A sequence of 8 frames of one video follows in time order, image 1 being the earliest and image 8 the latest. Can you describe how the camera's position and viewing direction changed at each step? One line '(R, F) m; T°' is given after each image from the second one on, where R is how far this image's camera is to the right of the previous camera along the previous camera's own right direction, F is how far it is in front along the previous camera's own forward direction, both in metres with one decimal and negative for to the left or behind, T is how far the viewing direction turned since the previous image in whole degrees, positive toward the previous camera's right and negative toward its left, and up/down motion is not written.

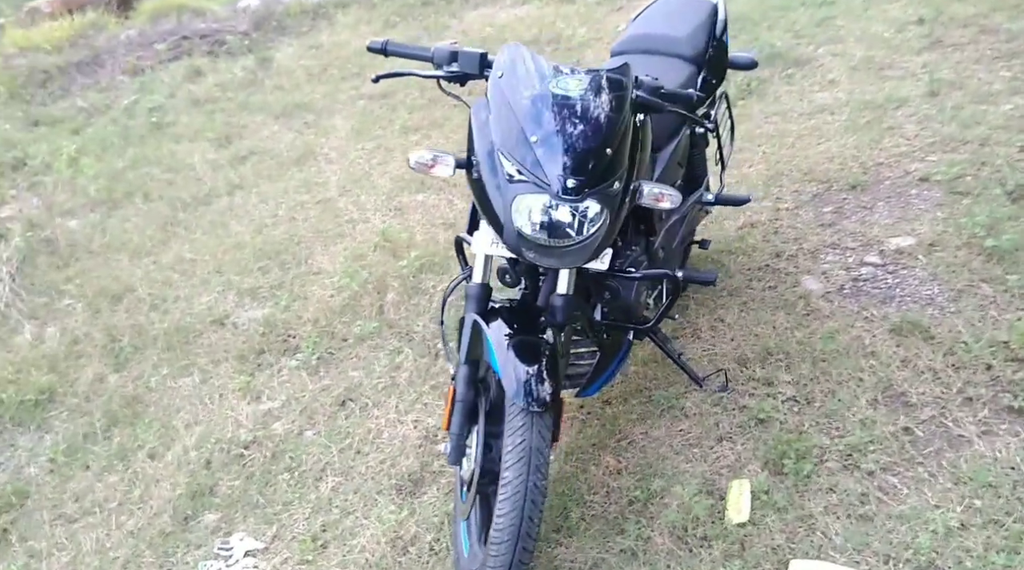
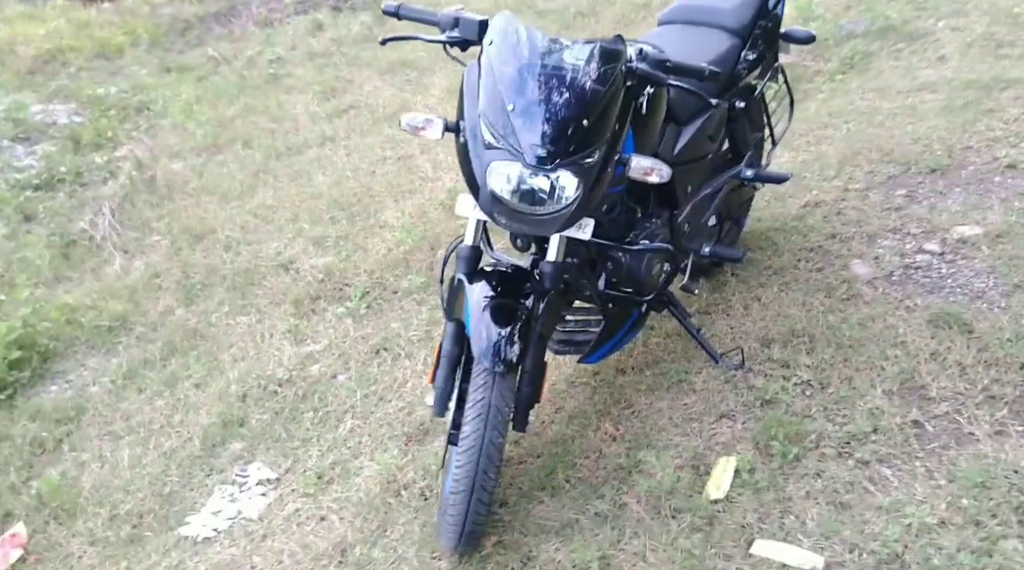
(+0.5, -0.1) m; -9°
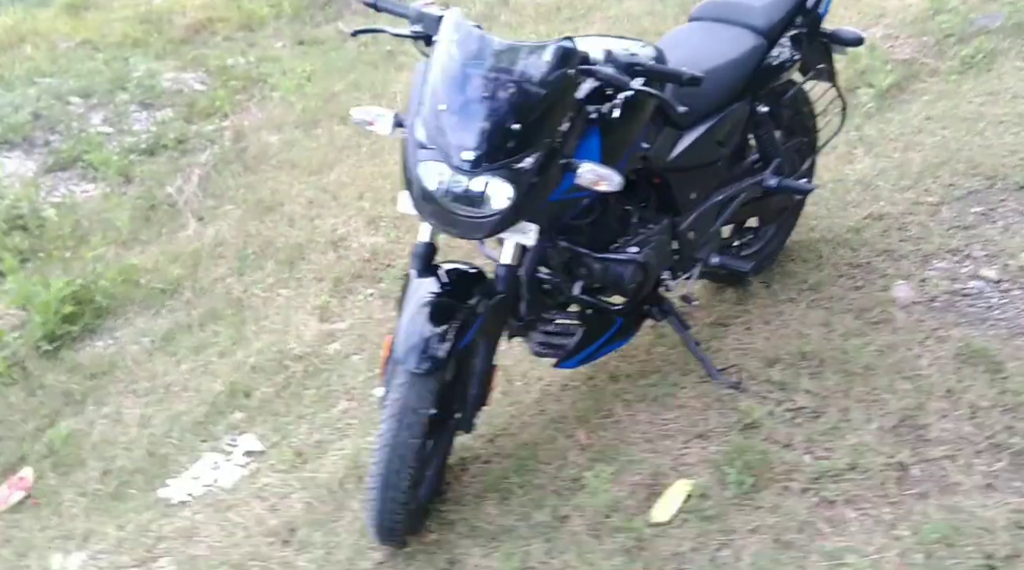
(+0.7, +0.1) m; -11°
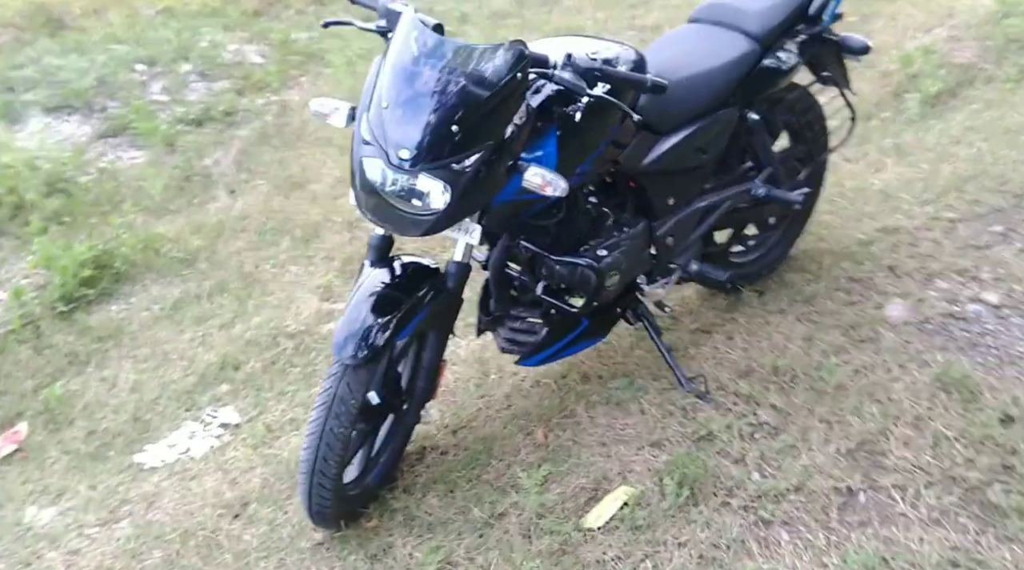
(+0.5, 0.0) m; -6°
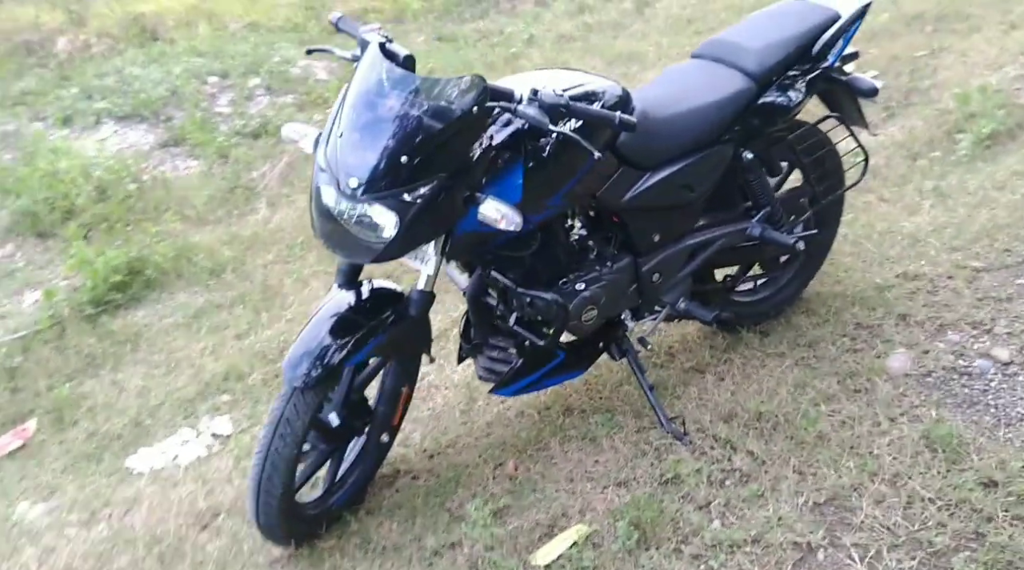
(+0.4, 0.0) m; -6°
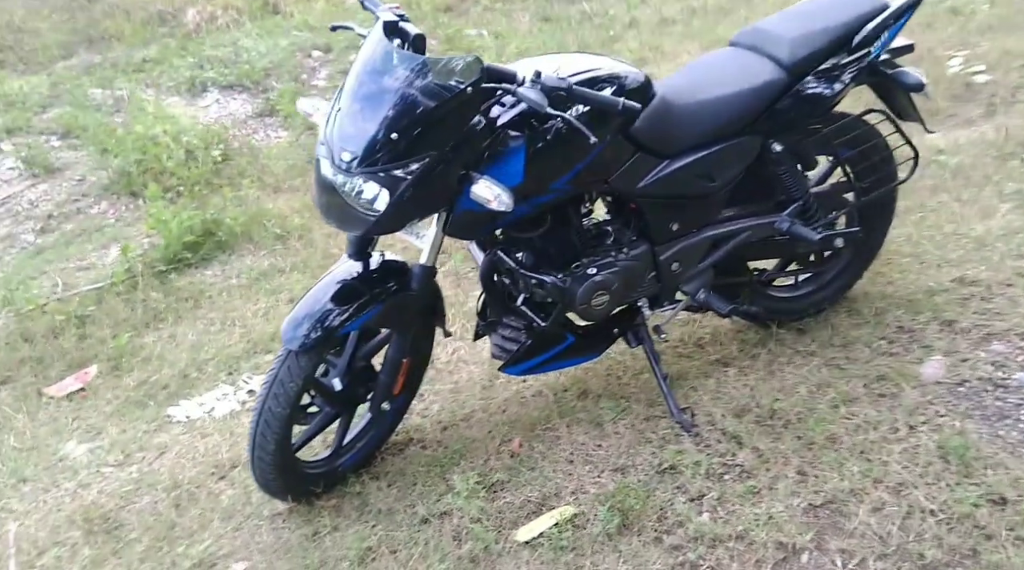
(+0.4, 0.0) m; -8°
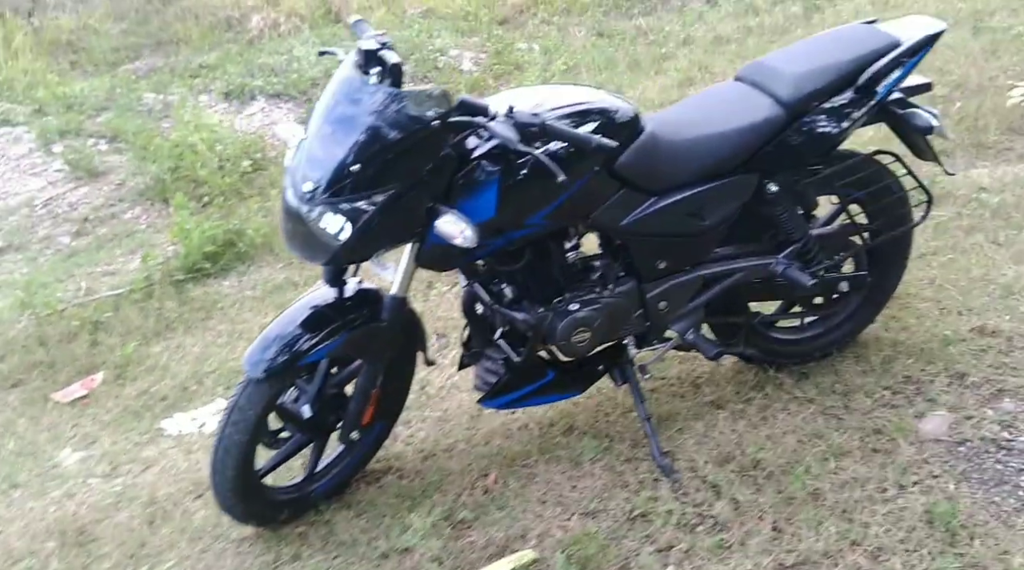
(+0.3, +0.1) m; -5°
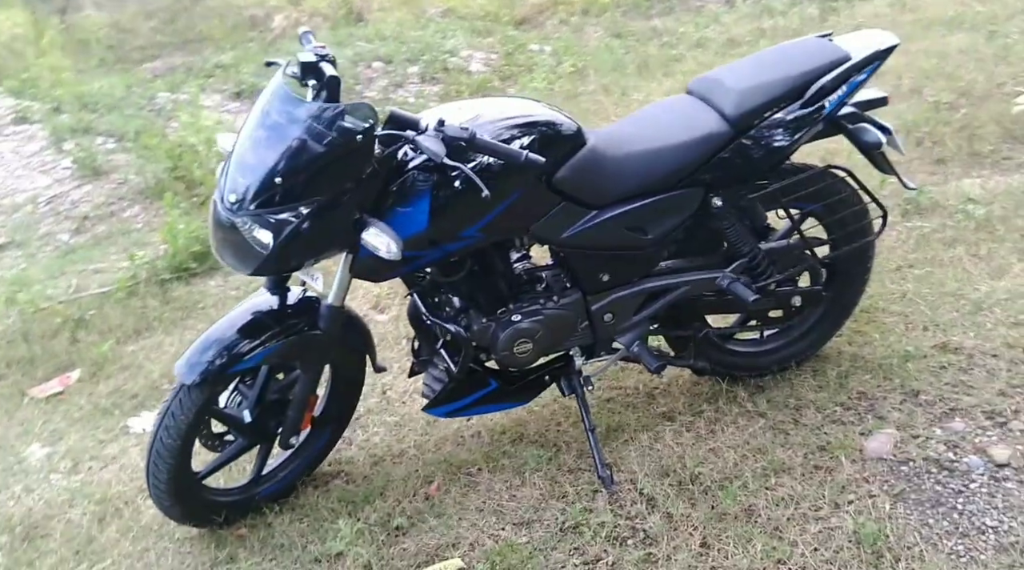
(+0.4, 0.0) m; -3°
